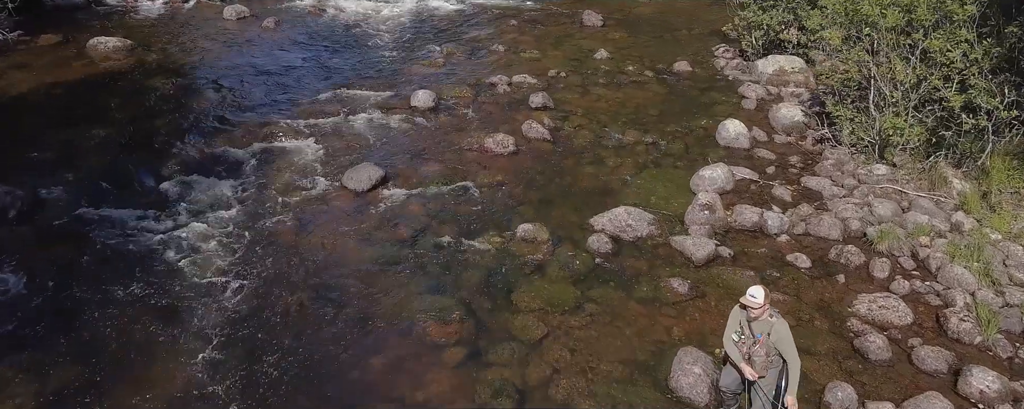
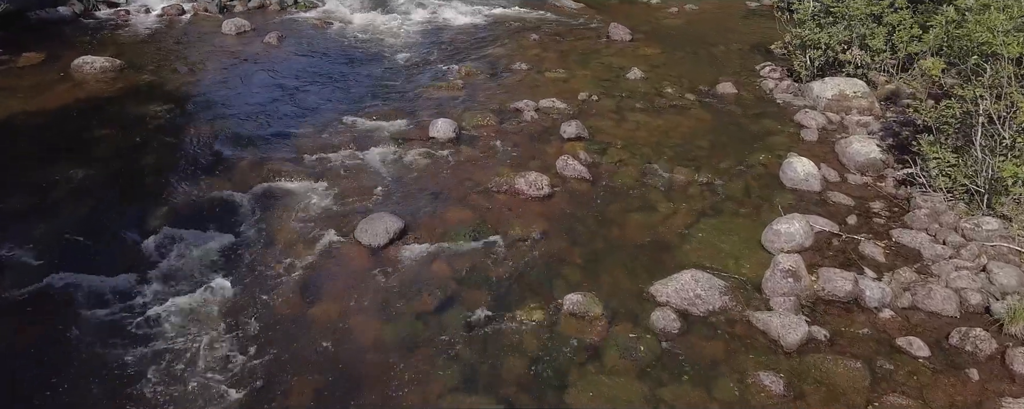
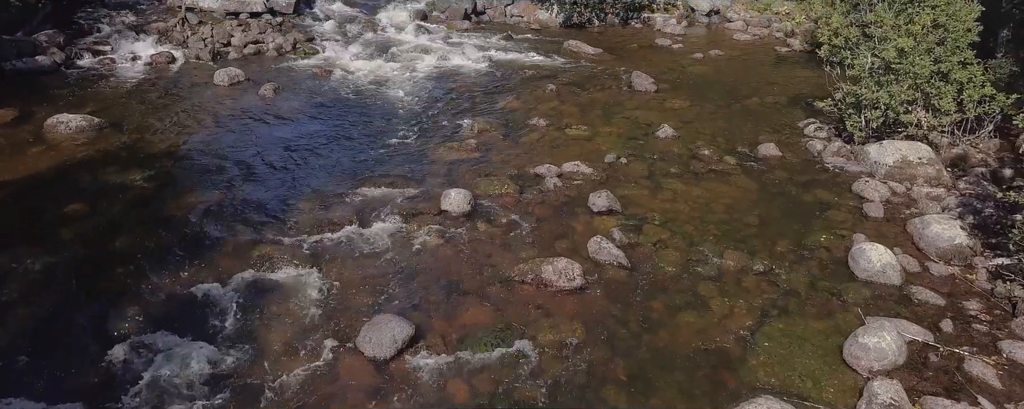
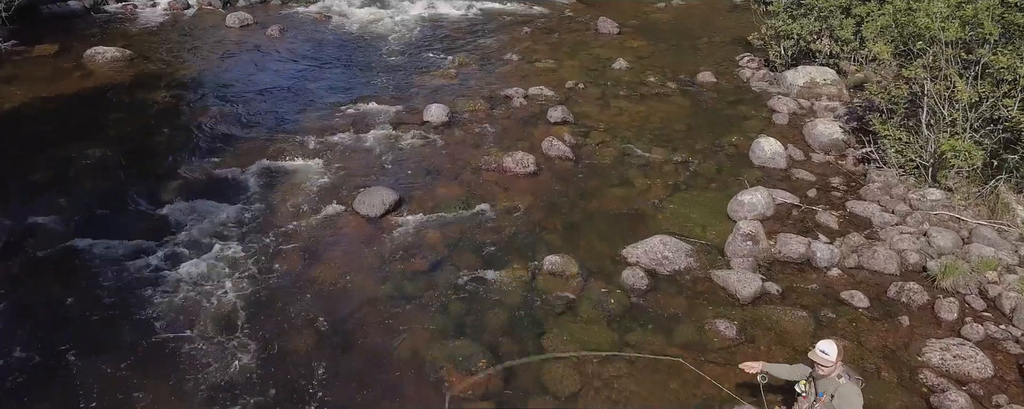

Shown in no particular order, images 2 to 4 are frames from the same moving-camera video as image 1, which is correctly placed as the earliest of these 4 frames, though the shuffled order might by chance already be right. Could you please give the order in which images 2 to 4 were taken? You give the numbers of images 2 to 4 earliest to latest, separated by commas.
4, 2, 3
